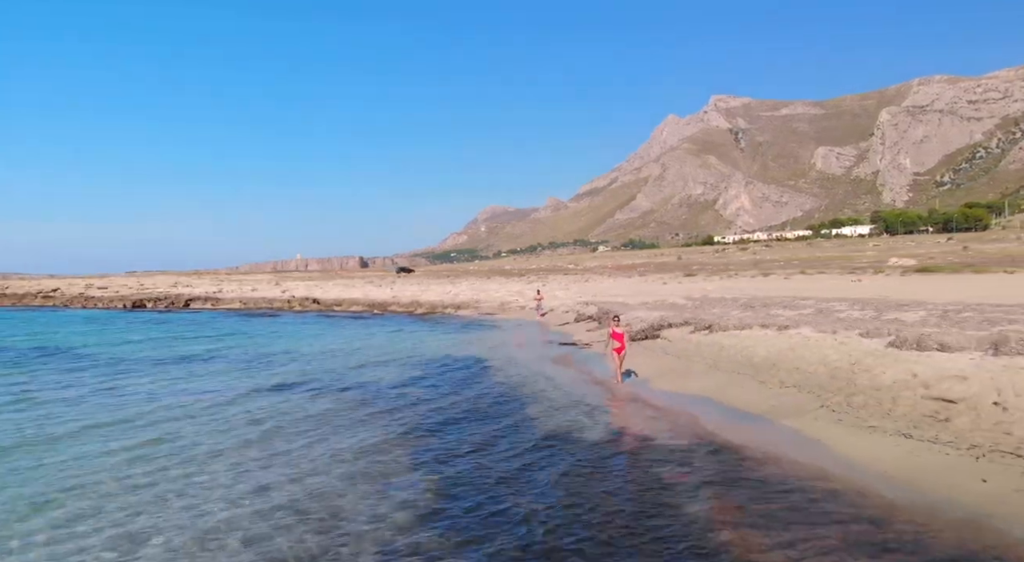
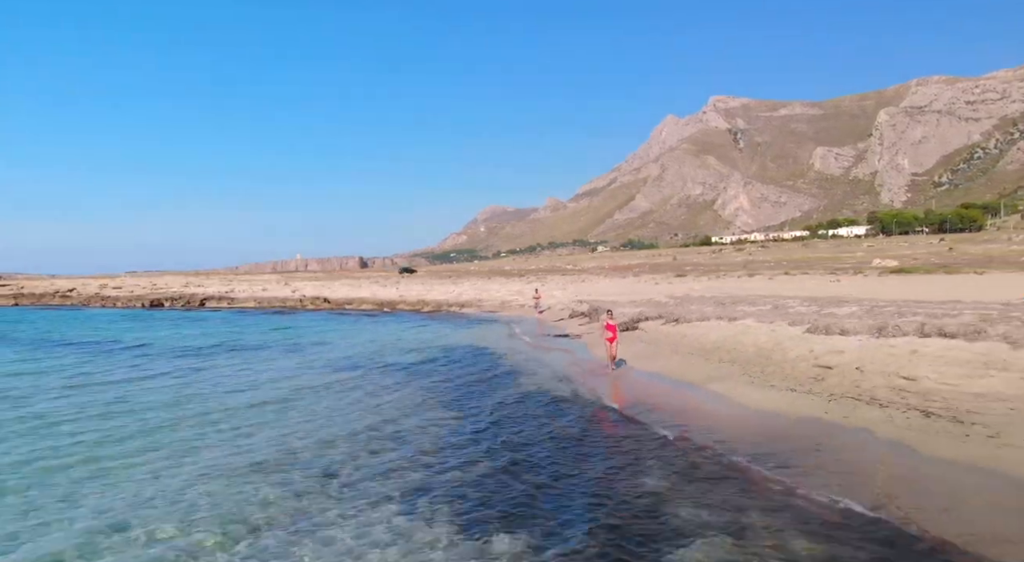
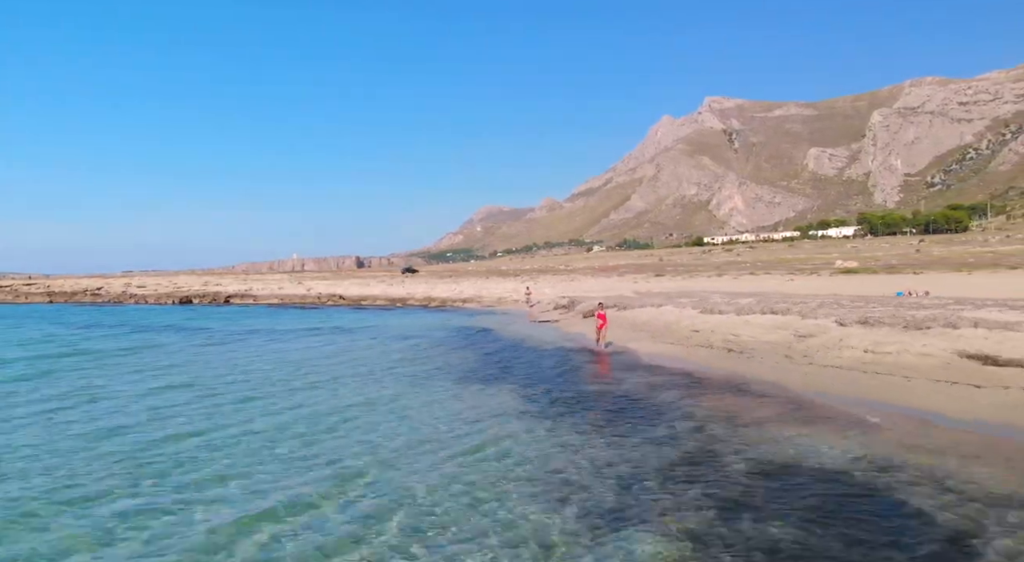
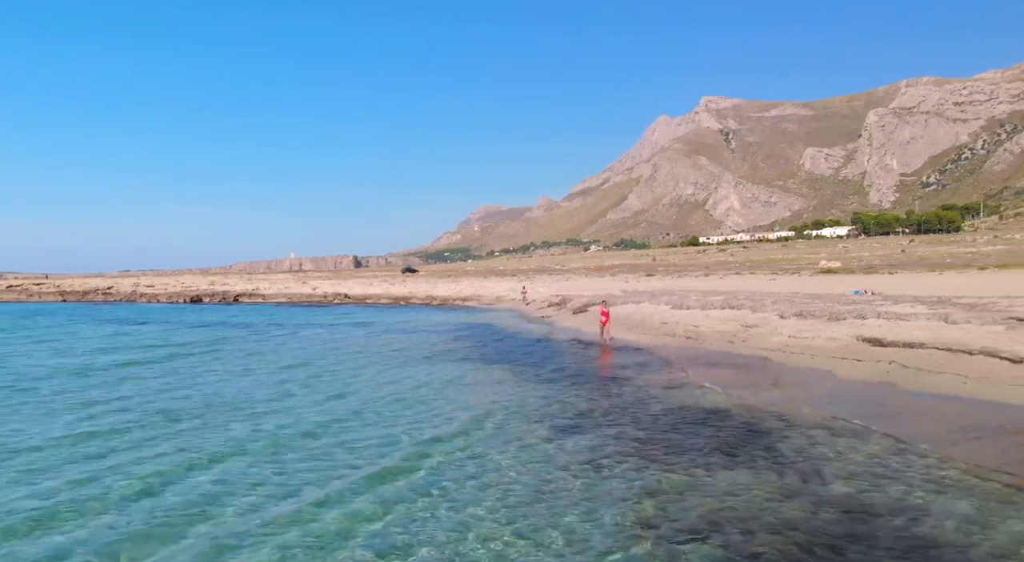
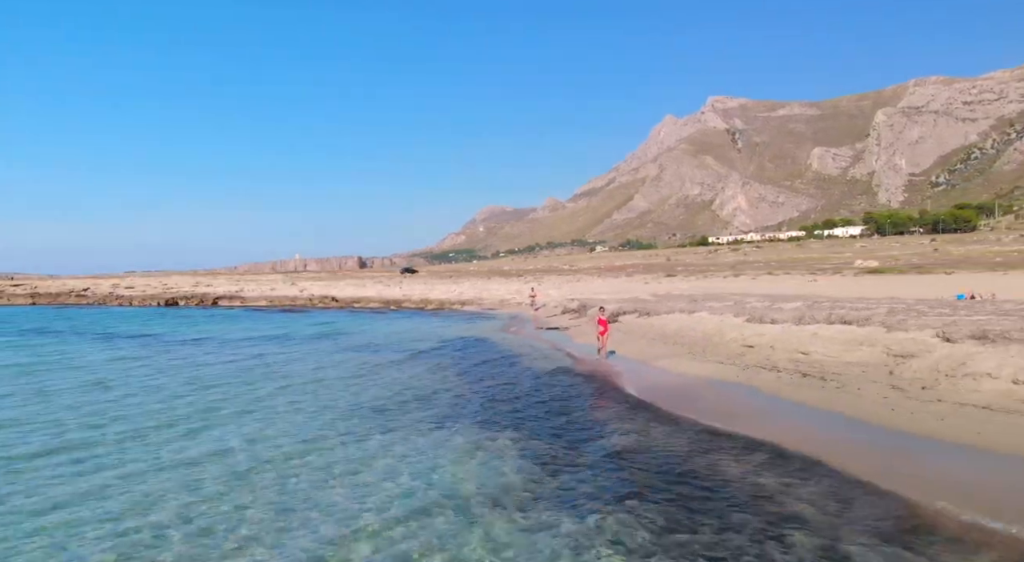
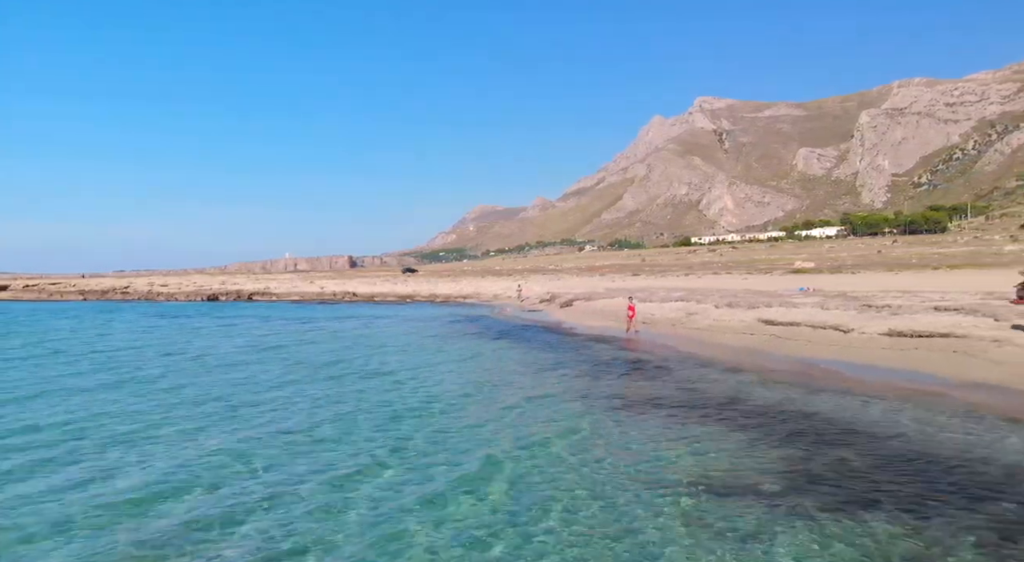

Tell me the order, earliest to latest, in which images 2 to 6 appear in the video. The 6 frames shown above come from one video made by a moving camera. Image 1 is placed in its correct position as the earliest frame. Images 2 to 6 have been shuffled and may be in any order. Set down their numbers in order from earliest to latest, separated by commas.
2, 5, 3, 4, 6
